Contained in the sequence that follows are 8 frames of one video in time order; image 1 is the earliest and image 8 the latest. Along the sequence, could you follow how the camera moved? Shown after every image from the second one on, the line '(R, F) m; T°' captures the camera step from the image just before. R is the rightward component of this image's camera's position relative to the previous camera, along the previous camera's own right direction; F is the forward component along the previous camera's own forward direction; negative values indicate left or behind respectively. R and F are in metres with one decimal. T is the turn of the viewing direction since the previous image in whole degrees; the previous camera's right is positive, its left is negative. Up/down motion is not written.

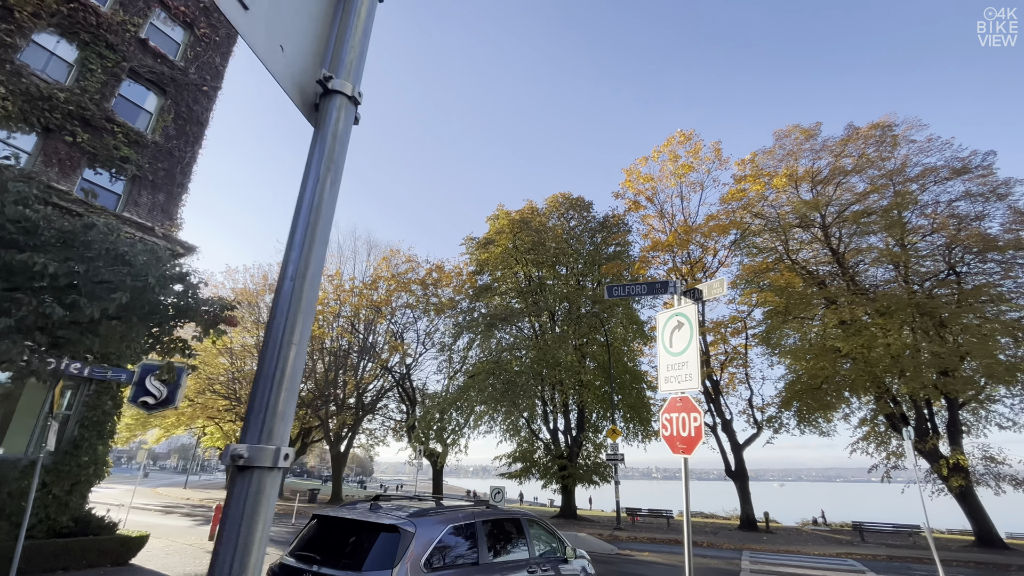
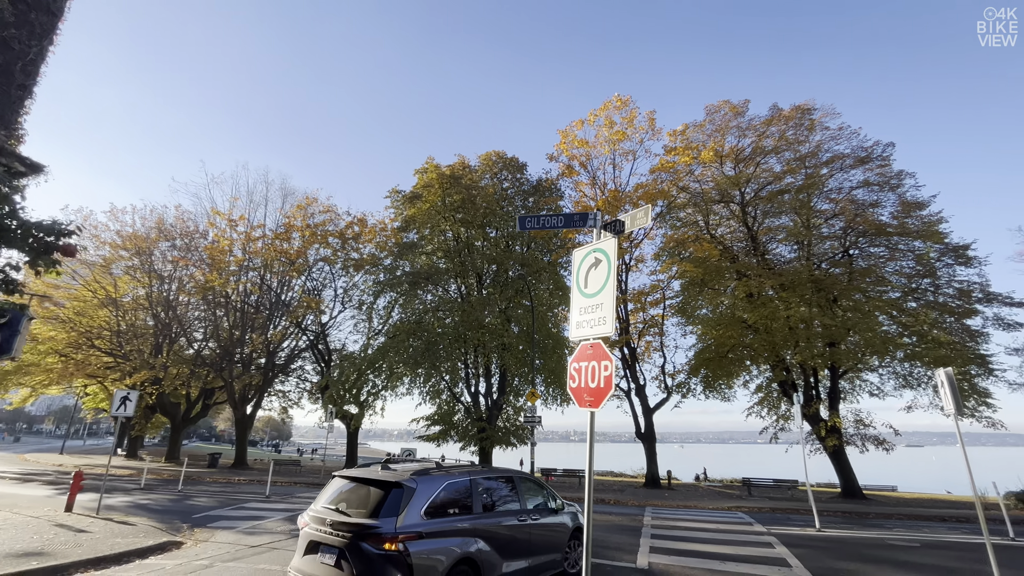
(+0.4, +0.8) m; +9°
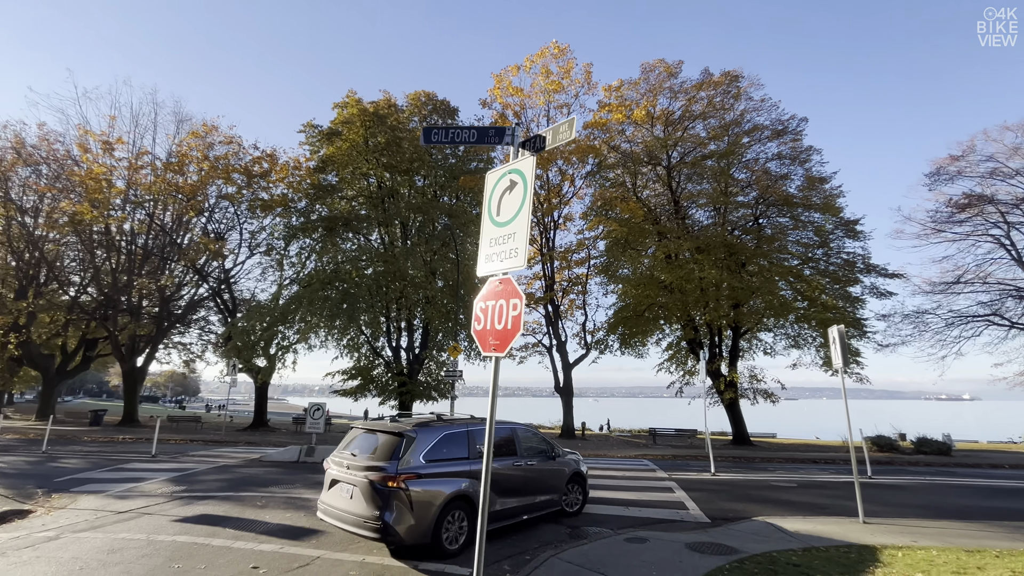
(+0.2, +0.6) m; +9°
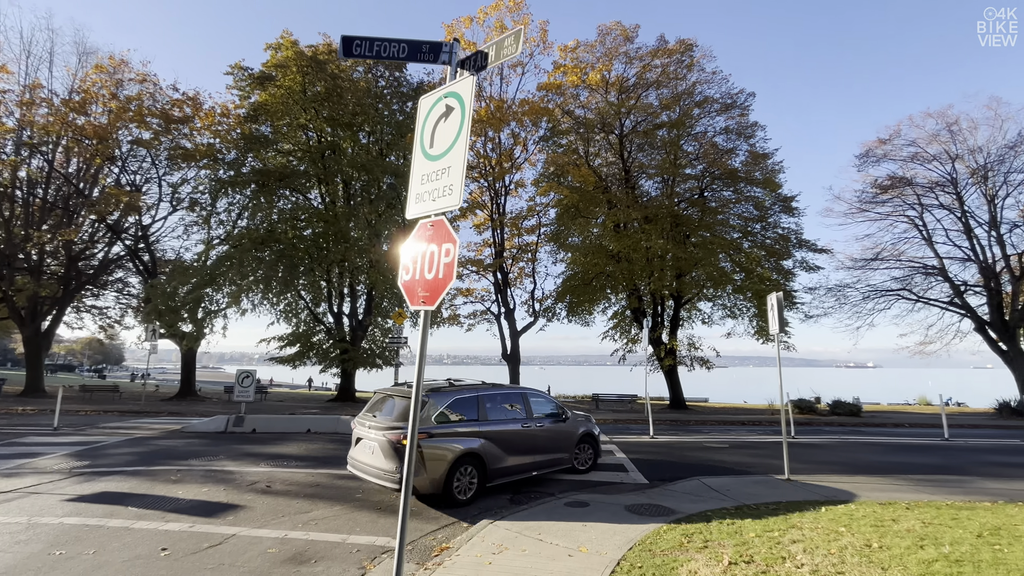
(+0.1, +0.4) m; +6°
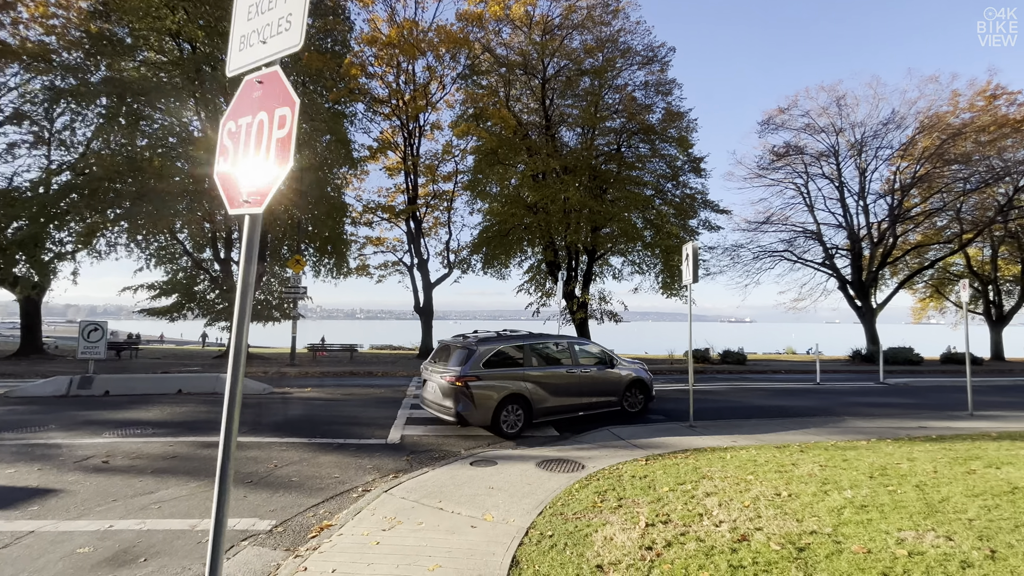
(+0.2, +0.8) m; +10°
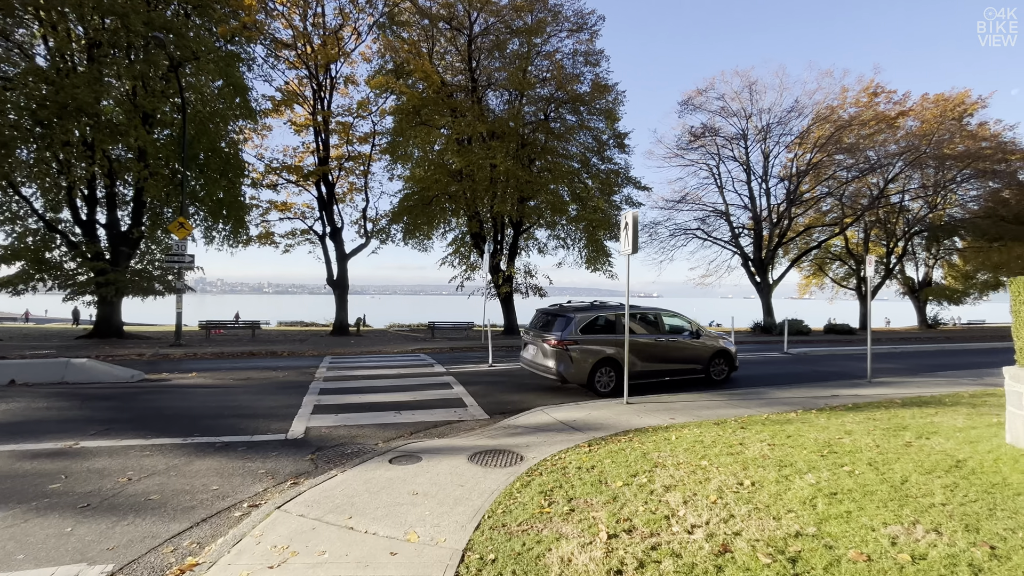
(-0.1, +0.9) m; +10°
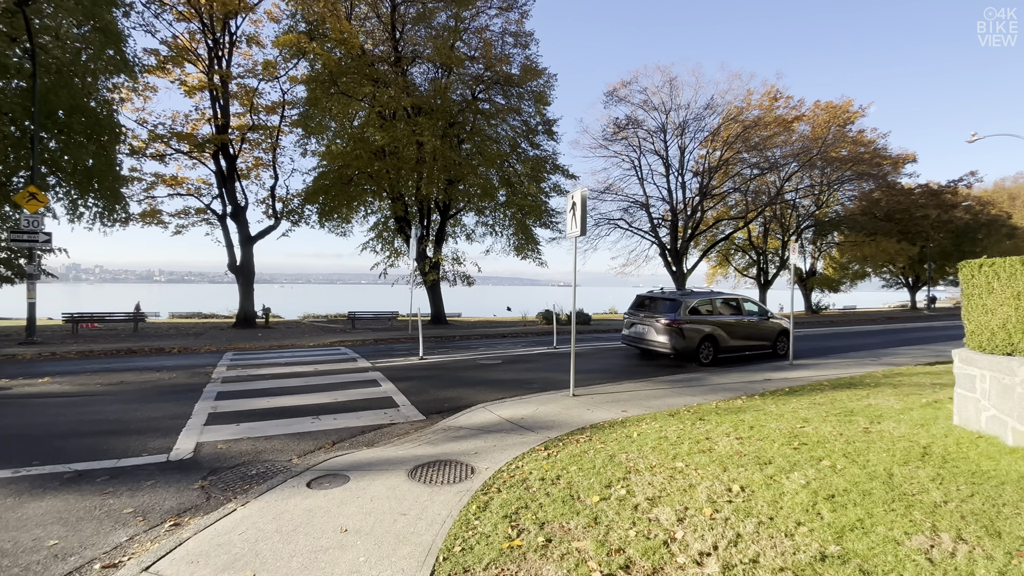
(-0.2, +0.8) m; +10°
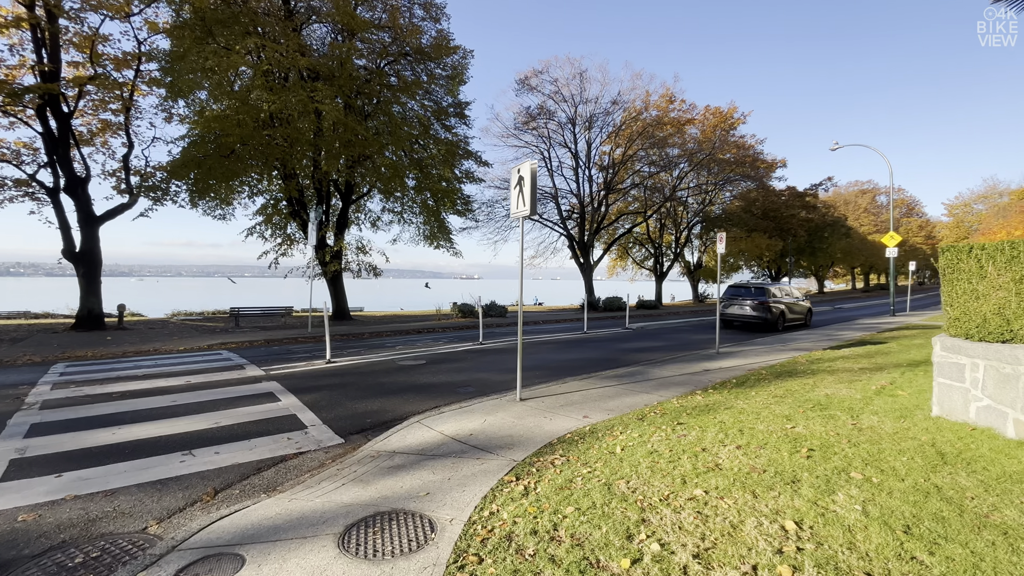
(-0.5, +1.2) m; +12°
